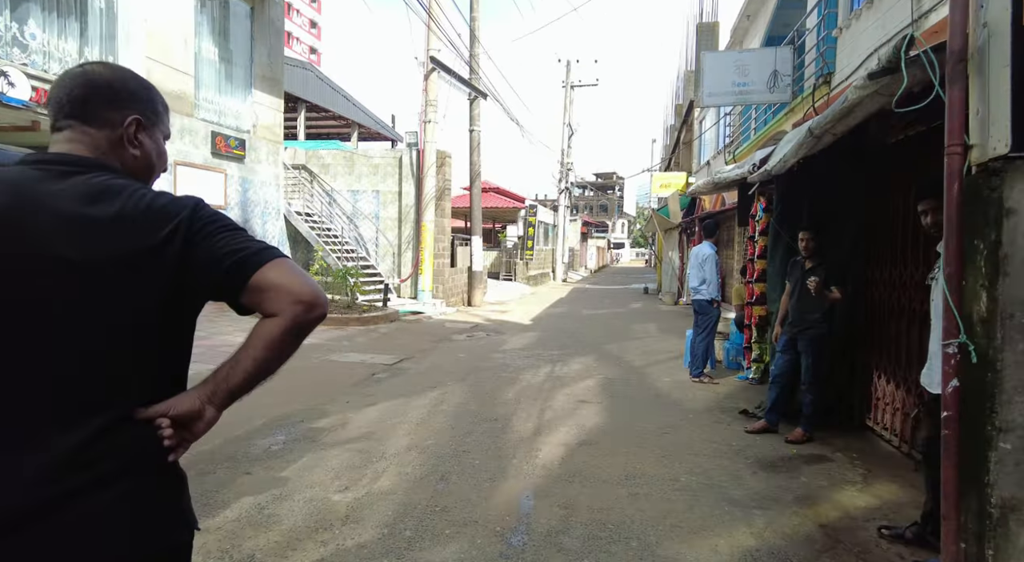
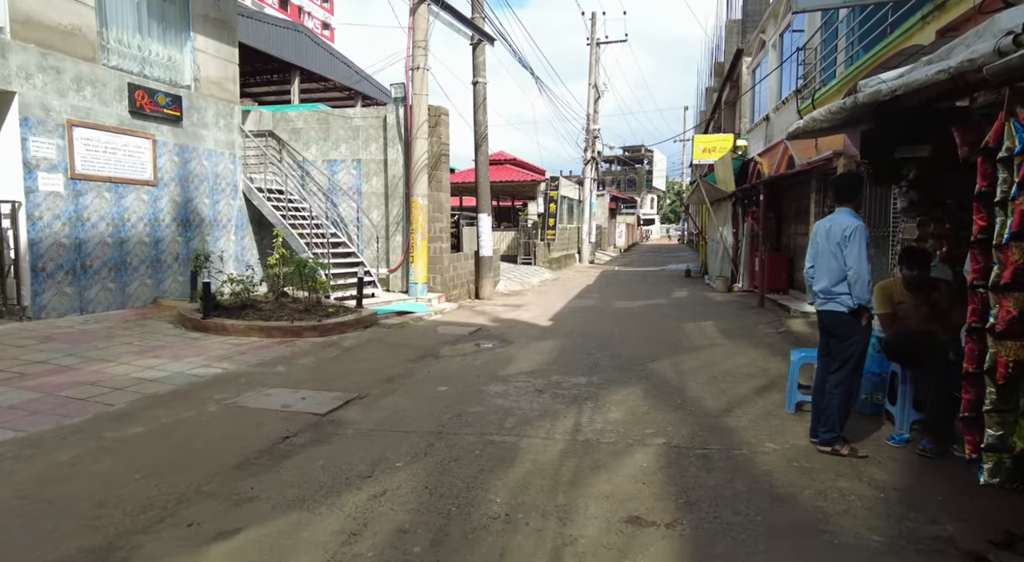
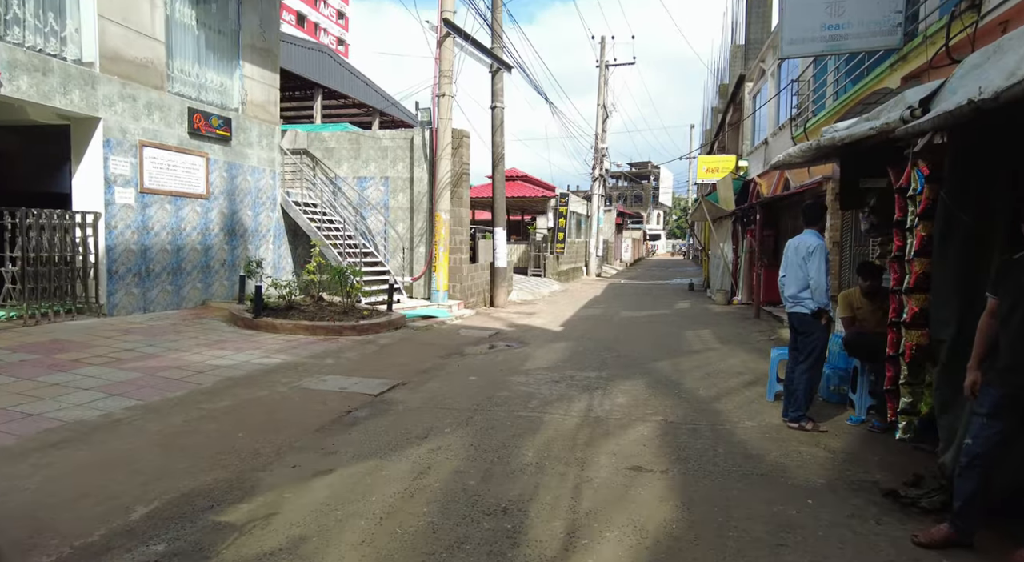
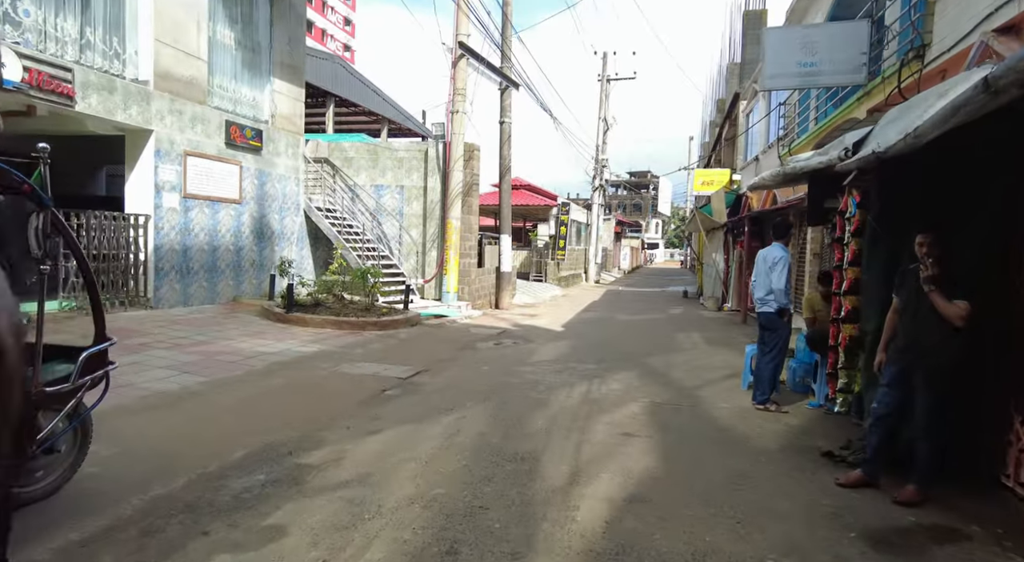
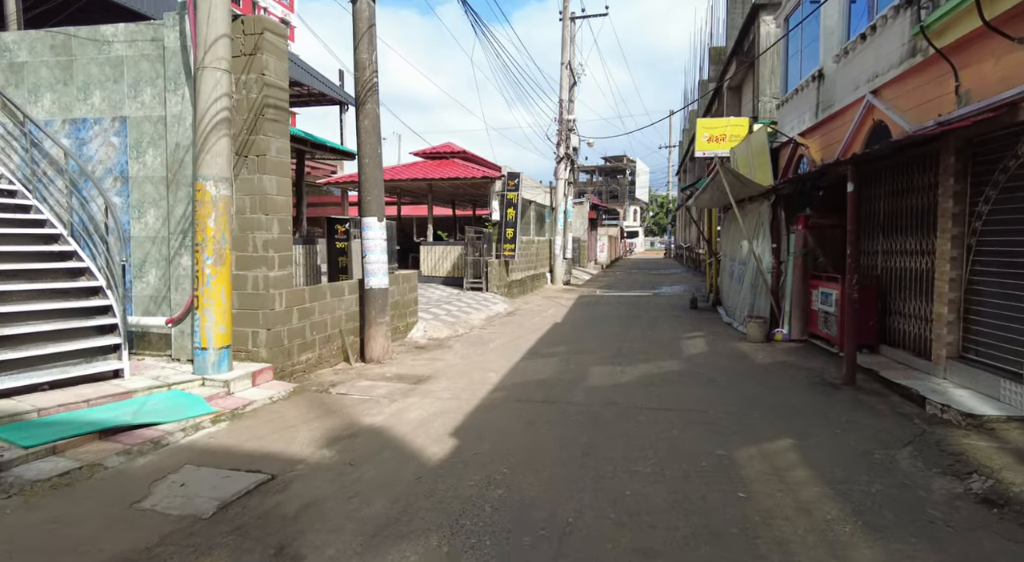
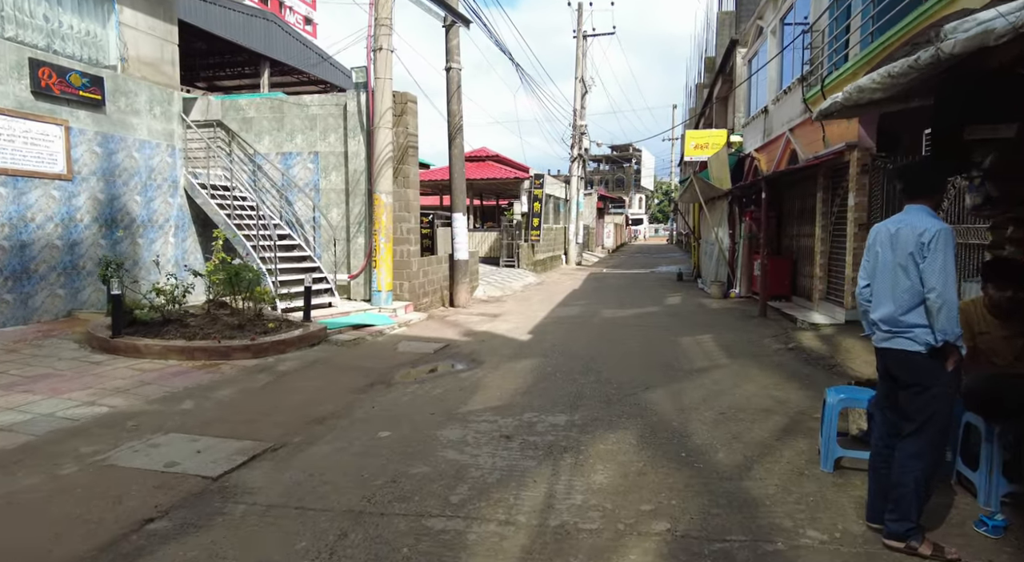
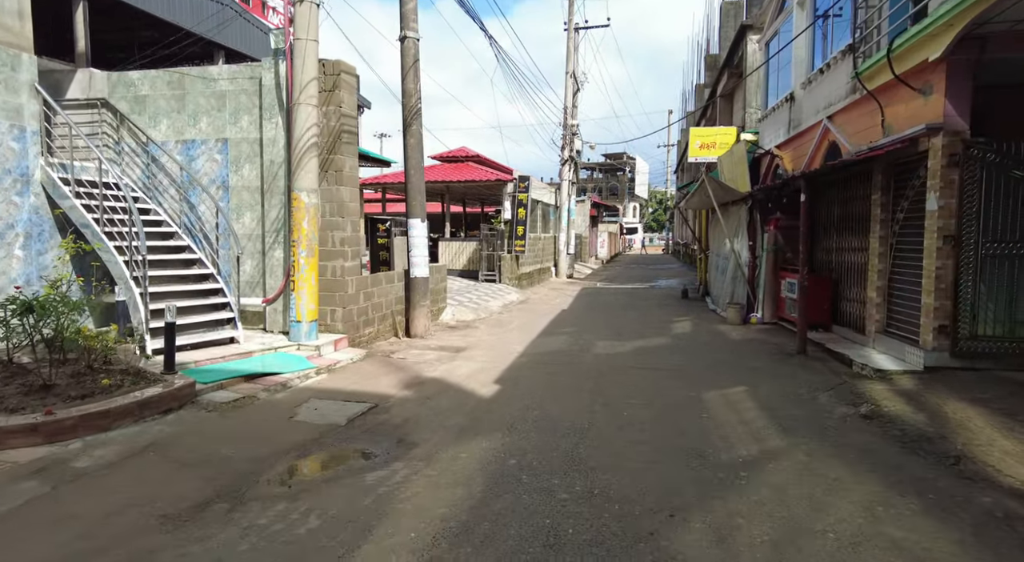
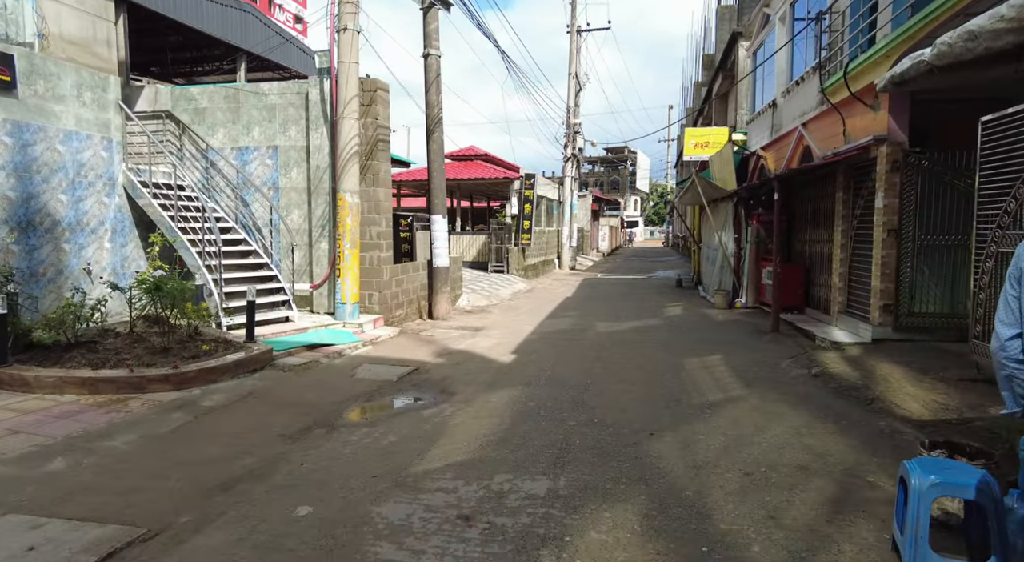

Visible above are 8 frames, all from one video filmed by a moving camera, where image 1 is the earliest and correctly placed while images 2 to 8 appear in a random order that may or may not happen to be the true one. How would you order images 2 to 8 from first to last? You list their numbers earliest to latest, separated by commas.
4, 3, 2, 6, 8, 7, 5
